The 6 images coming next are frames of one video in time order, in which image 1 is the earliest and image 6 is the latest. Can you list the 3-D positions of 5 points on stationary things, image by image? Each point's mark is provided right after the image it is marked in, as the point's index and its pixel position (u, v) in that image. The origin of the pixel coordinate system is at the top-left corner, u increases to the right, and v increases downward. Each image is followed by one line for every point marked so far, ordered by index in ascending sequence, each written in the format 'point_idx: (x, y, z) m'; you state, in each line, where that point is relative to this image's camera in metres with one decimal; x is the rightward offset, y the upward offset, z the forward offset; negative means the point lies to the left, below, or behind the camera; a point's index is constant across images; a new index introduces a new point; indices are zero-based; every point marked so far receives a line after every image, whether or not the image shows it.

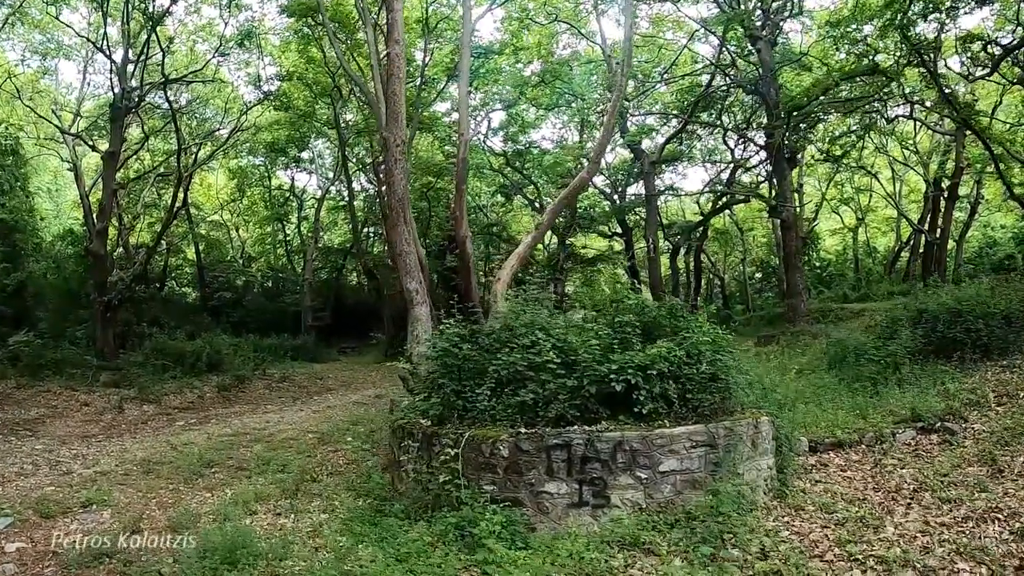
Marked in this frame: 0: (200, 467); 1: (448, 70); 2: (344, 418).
0: (-2.7, -1.6, +6.2) m
1: (-1.5, +5.0, +16.2) m
2: (-2.2, -1.7, +9.2) m
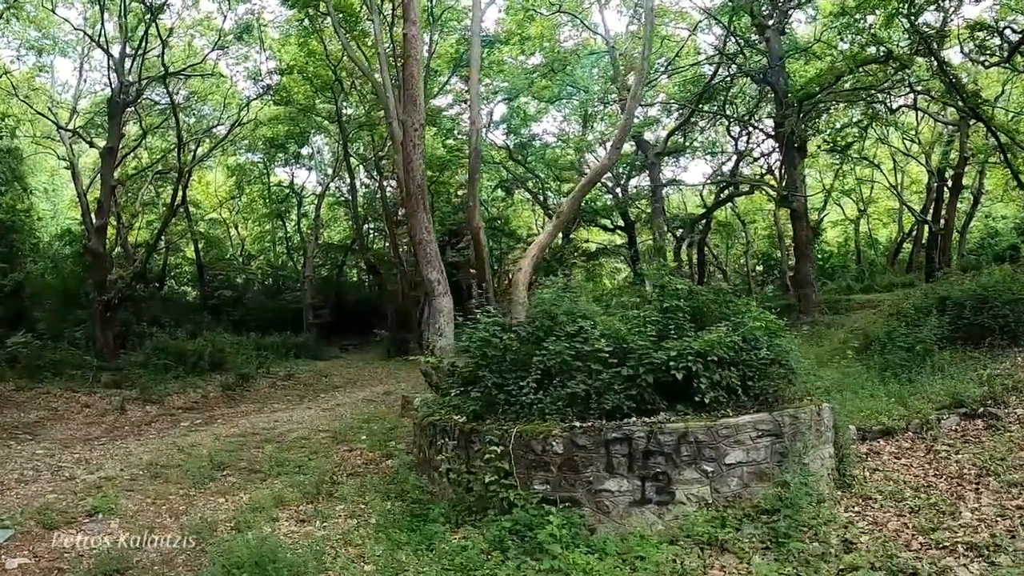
0: (-2.5, -1.5, +5.9) m
1: (-1.4, +5.1, +15.9) m
2: (-2.0, -1.6, +8.9) m
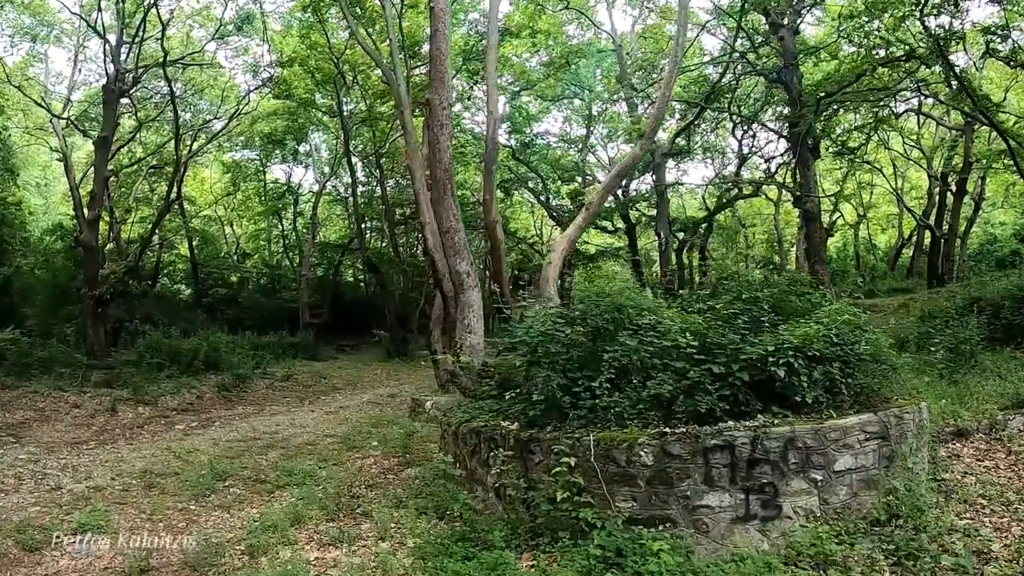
0: (-2.3, -1.5, +5.4) m
1: (-1.2, +5.1, +15.4) m
2: (-1.8, -1.6, +8.4) m
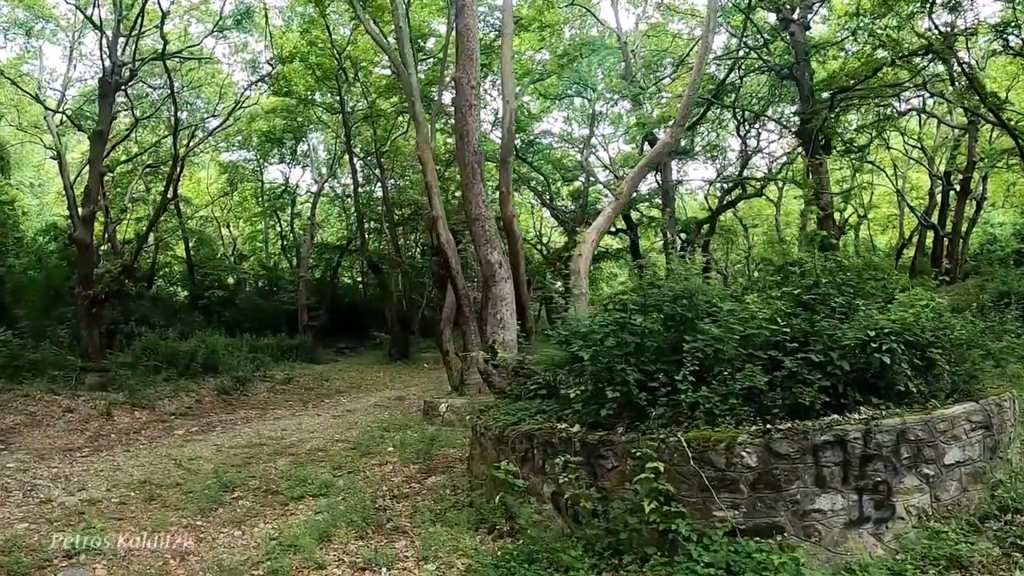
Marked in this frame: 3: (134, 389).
0: (-2.1, -1.4, +4.9) m
1: (-1.0, +5.1, +15.0) m
2: (-1.6, -1.5, +8.0) m
3: (-5.8, -1.6, +10.8) m
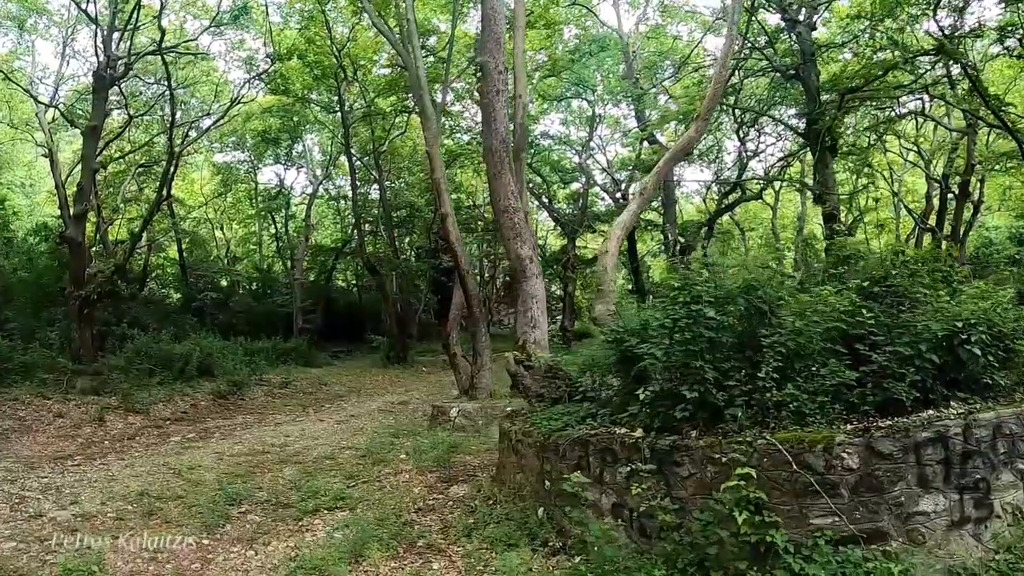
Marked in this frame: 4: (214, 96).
0: (-1.9, -1.4, +4.6) m
1: (-0.9, +5.1, +14.7) m
2: (-1.4, -1.5, +7.6) m
3: (-5.7, -1.6, +10.4) m
4: (-7.5, +4.9, +17.9) m
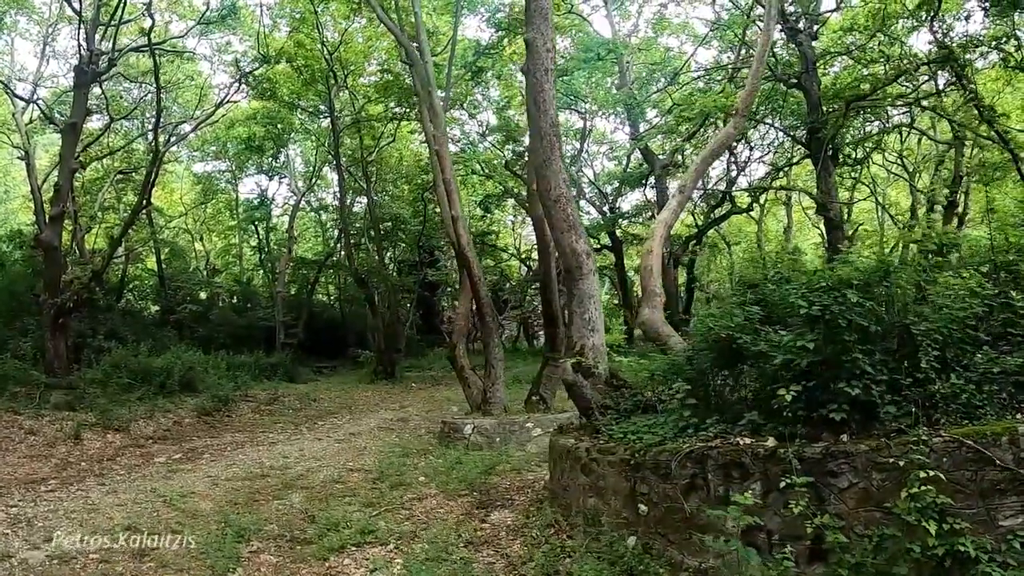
0: (-1.6, -1.4, +4.0) m
1: (-1.0, +4.9, +14.2) m
2: (-1.3, -1.6, +7.0) m
3: (-5.6, -1.7, +9.7) m
4: (-7.6, +4.6, +17.2) m
